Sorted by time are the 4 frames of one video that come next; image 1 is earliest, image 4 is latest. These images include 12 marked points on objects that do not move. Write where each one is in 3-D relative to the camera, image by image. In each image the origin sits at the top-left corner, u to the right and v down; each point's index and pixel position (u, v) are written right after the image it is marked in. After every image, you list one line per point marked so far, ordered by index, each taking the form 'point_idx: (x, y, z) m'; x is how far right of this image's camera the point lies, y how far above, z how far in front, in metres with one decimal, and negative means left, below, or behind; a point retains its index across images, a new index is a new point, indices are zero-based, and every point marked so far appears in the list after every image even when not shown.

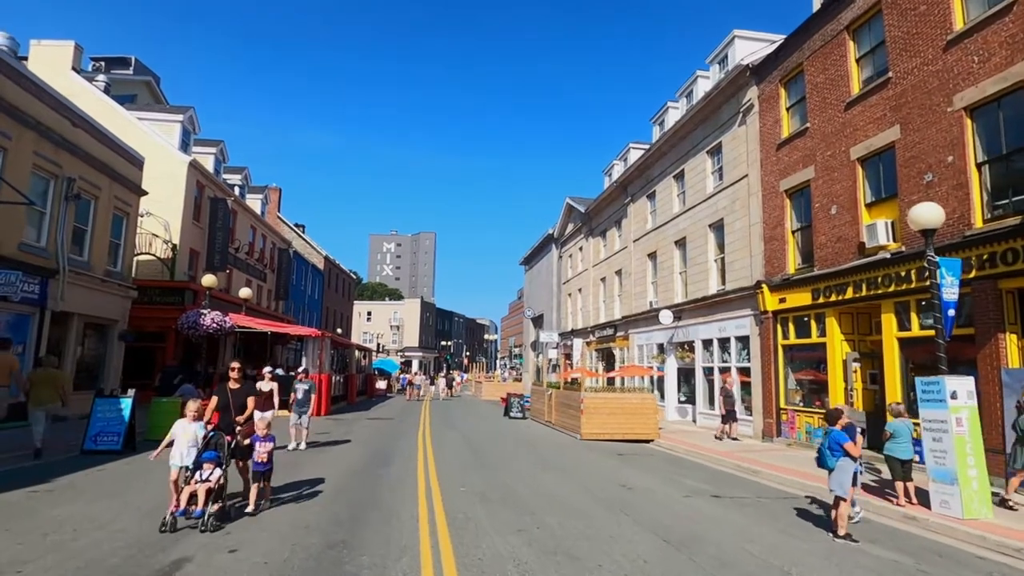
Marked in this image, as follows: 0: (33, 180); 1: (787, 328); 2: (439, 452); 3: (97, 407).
0: (-11.8, +2.7, +16.6) m
1: (+7.0, -1.0, +17.1) m
2: (-1.4, -3.3, +13.3) m
3: (-8.0, -2.3, +12.9) m
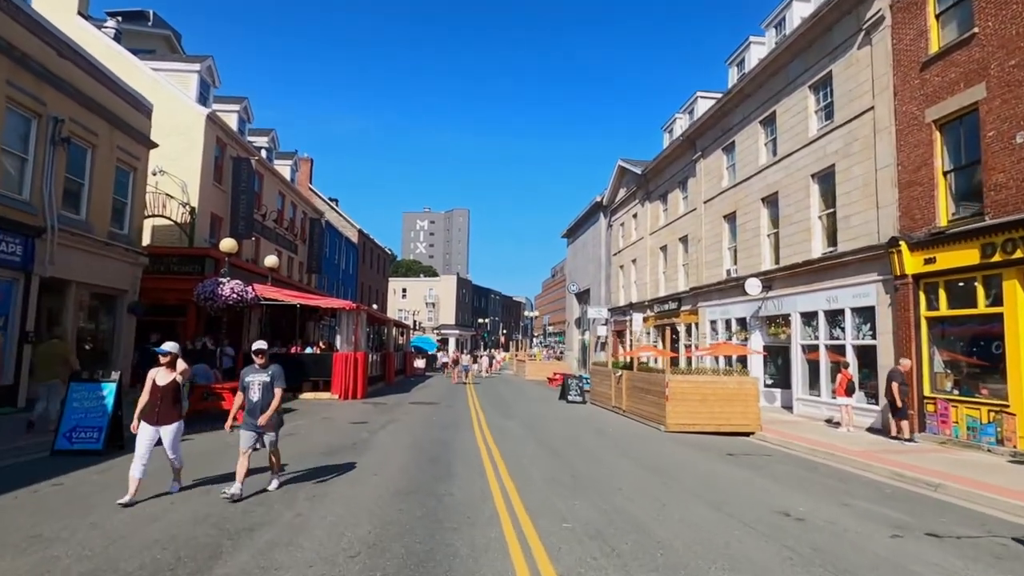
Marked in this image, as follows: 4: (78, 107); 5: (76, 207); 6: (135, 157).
0: (-10.3, +3.5, +13.8) m
1: (+8.6, -0.2, +13.6) m
2: (0.0, -2.5, +10.3) m
3: (-6.6, -1.6, +10.1) m
4: (-10.1, +4.2, +15.7) m
5: (-10.5, +2.0, +16.2) m
6: (-10.4, +3.6, +18.6) m
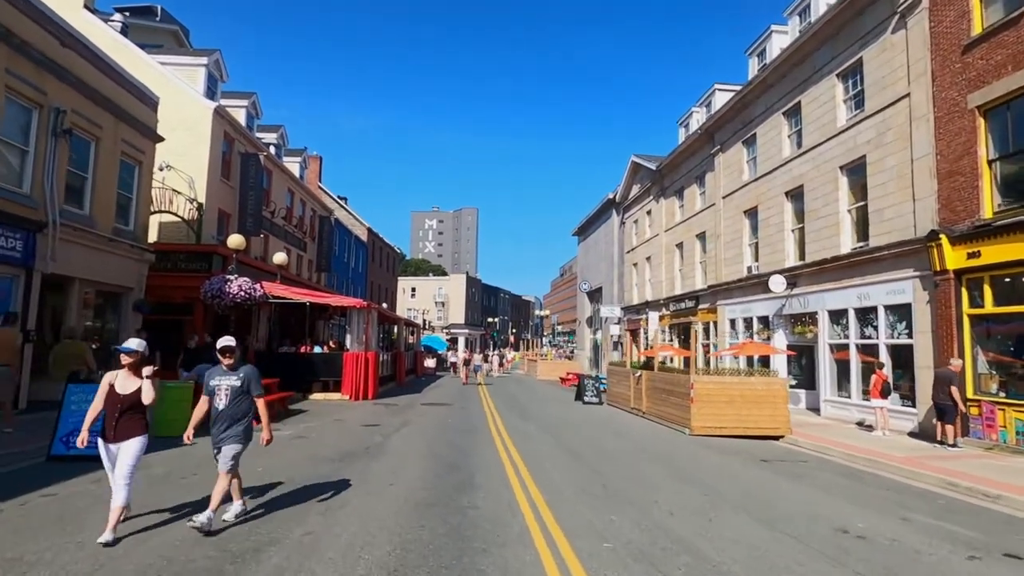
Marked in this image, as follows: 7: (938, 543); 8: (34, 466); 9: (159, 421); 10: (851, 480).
0: (-10.0, +3.5, +13.3) m
1: (+8.9, -0.1, +12.9) m
2: (+0.3, -2.5, +9.6) m
3: (-6.3, -1.5, +9.5) m
4: (-9.7, +4.3, +15.2) m
5: (-10.1, +2.0, +15.7) m
6: (-10.0, +3.7, +18.1) m
7: (+3.9, -2.4, +6.2) m
8: (-6.4, -2.3, +8.9) m
9: (-6.2, -2.3, +11.7) m
10: (+5.1, -2.8, +10.1) m
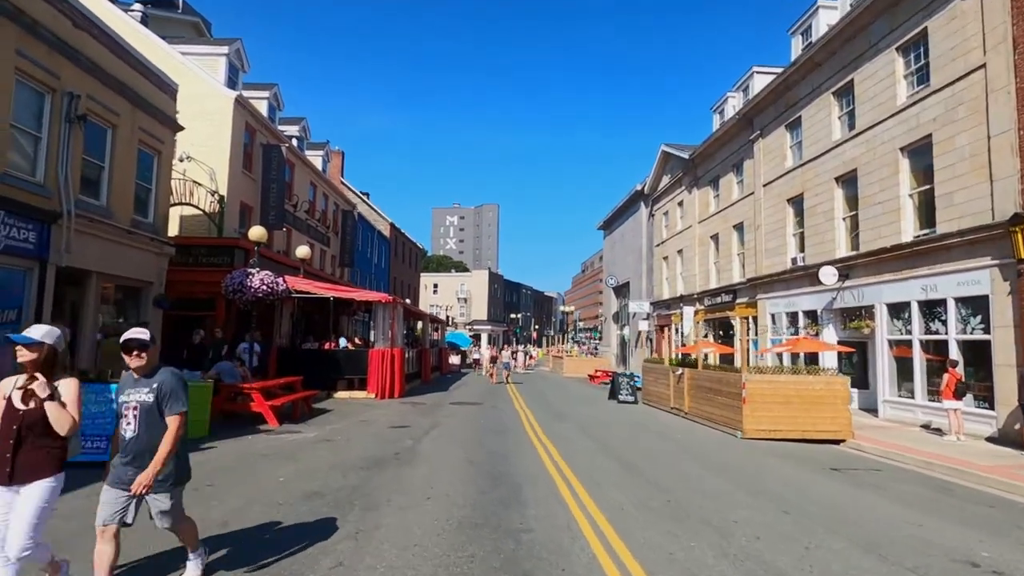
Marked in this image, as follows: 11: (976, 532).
0: (-9.2, +3.7, +12.6) m
1: (+9.6, +0.1, +11.6) m
2: (+0.9, -2.3, +8.7) m
3: (-5.7, -1.4, +8.7) m
4: (-9.0, +4.4, +14.5) m
5: (-9.3, +2.2, +15.0) m
6: (-9.1, +3.8, +17.4) m
7: (+4.5, -2.2, +5.1) m
8: (-5.8, -2.2, +8.2) m
9: (-5.5, -2.2, +11.0) m
10: (+5.7, -2.7, +8.9) m
11: (+4.6, -2.4, +6.6) m
